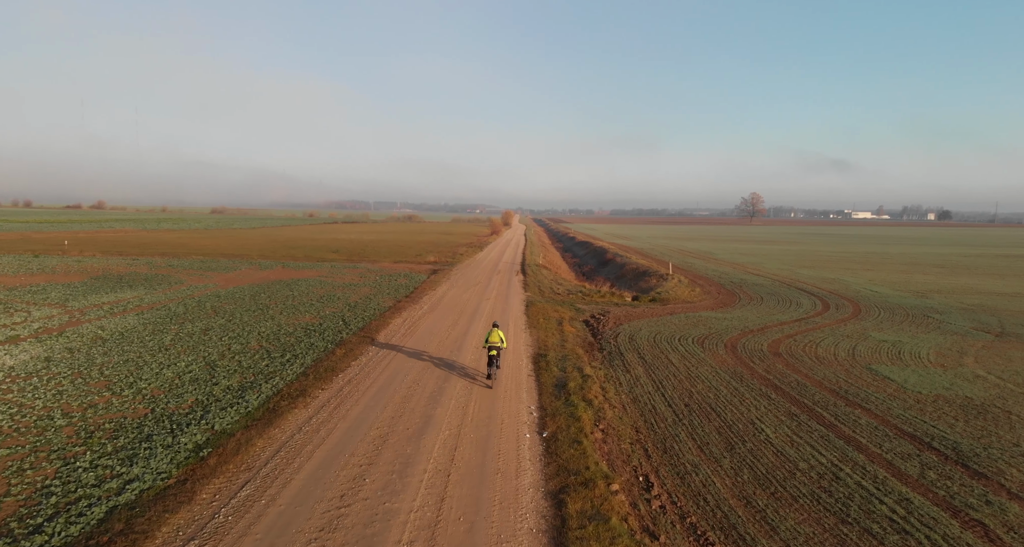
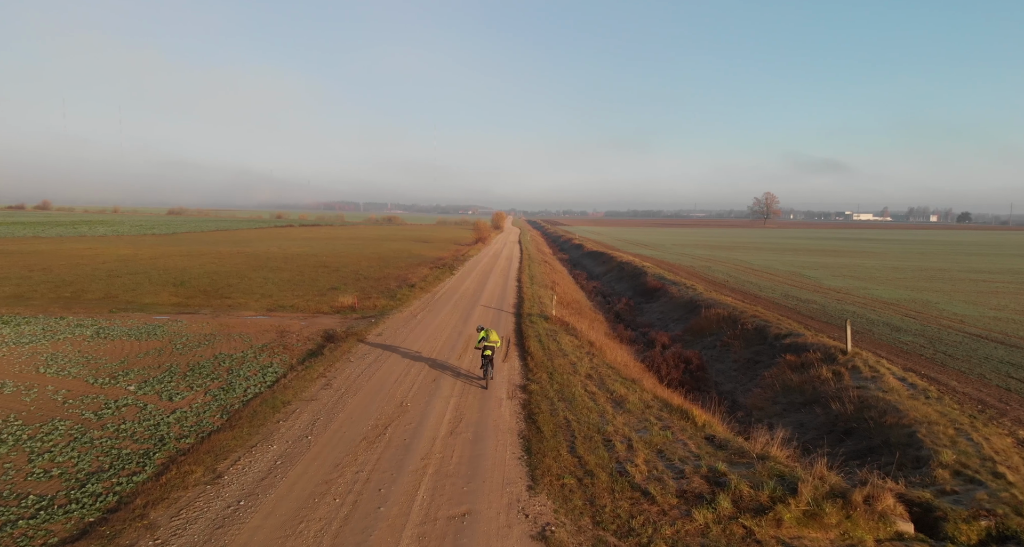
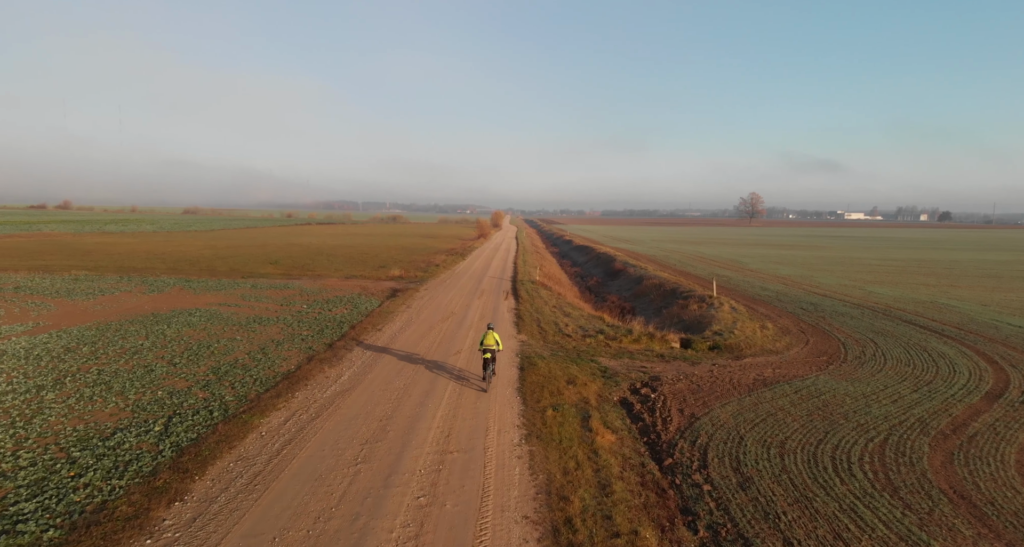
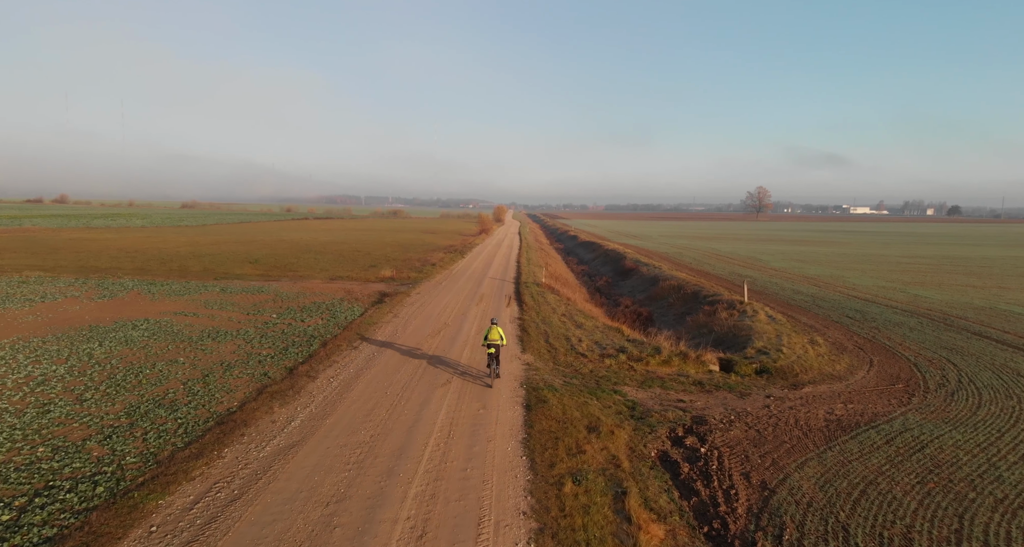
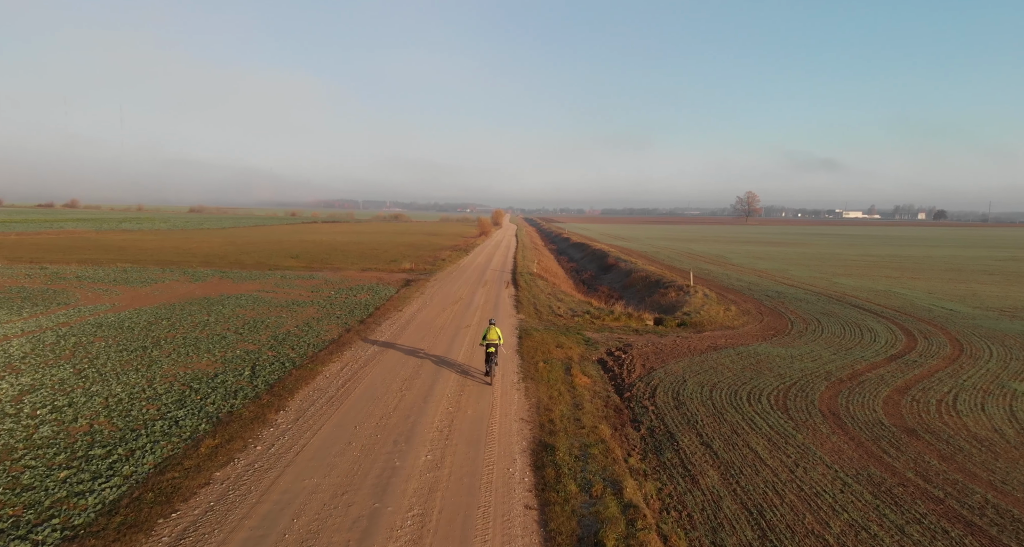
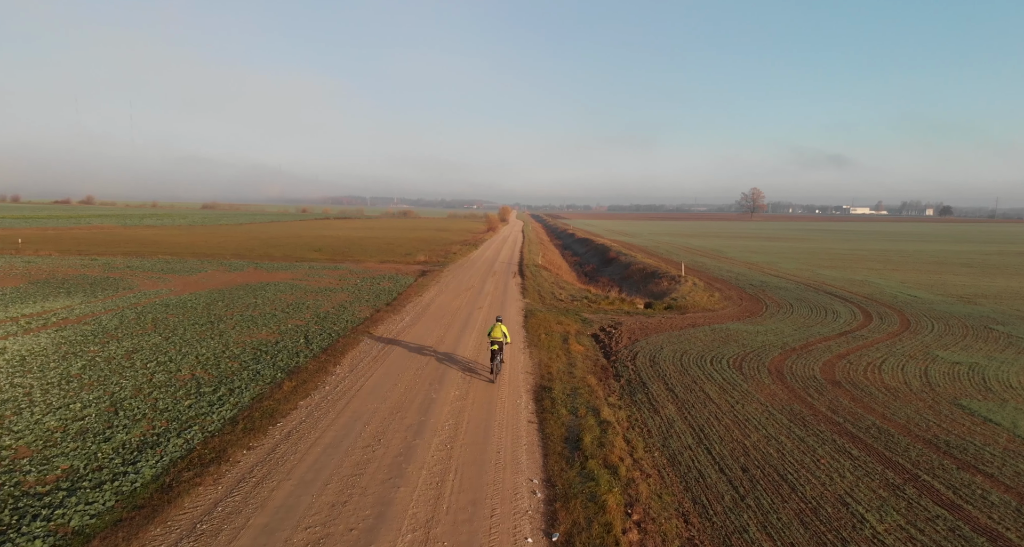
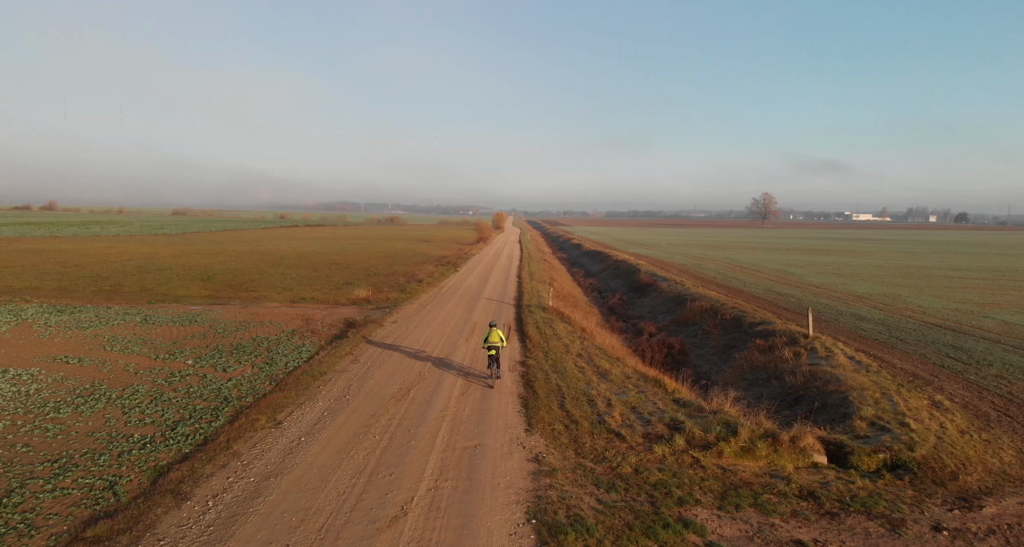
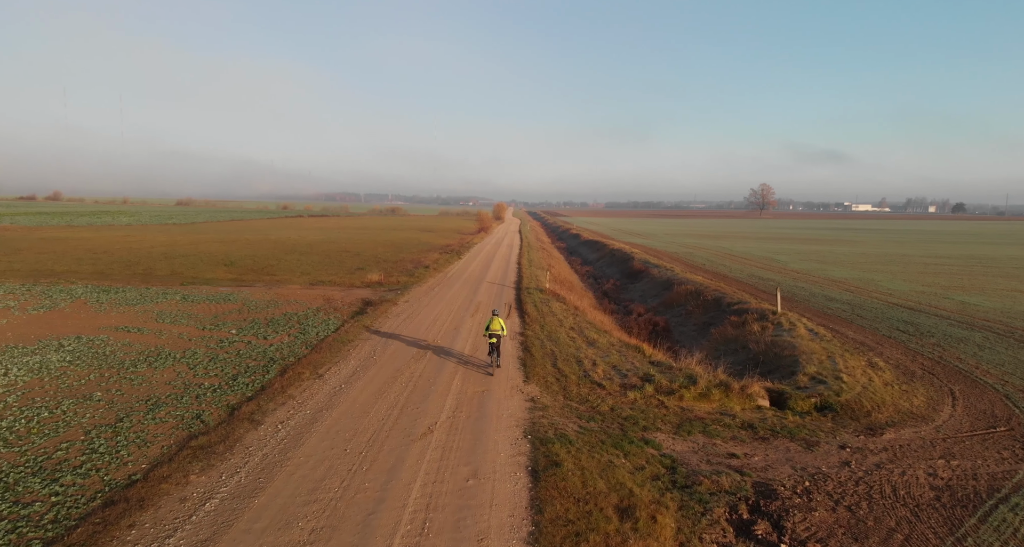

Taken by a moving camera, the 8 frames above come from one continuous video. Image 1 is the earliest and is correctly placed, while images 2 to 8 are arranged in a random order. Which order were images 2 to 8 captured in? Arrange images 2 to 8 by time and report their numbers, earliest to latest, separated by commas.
6, 5, 3, 4, 8, 7, 2
